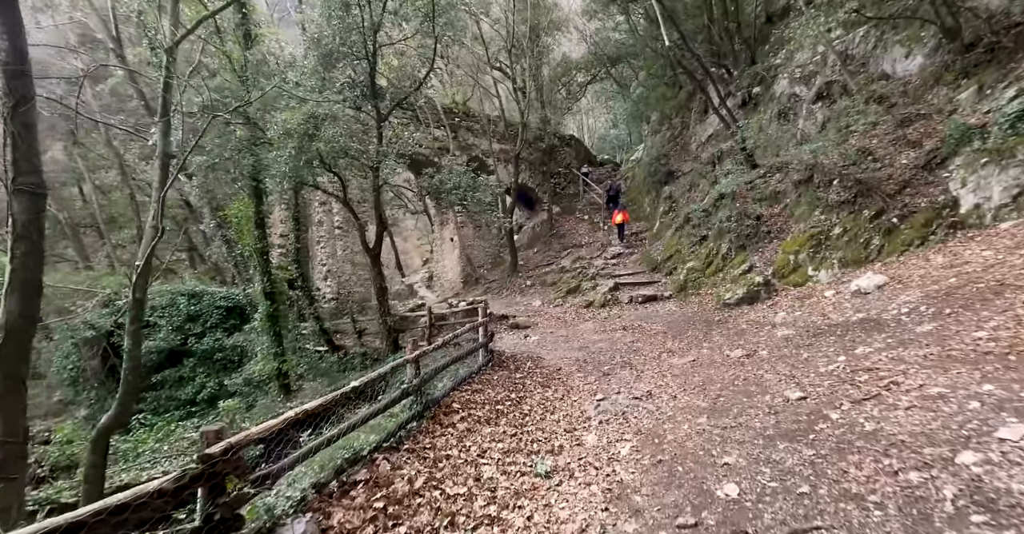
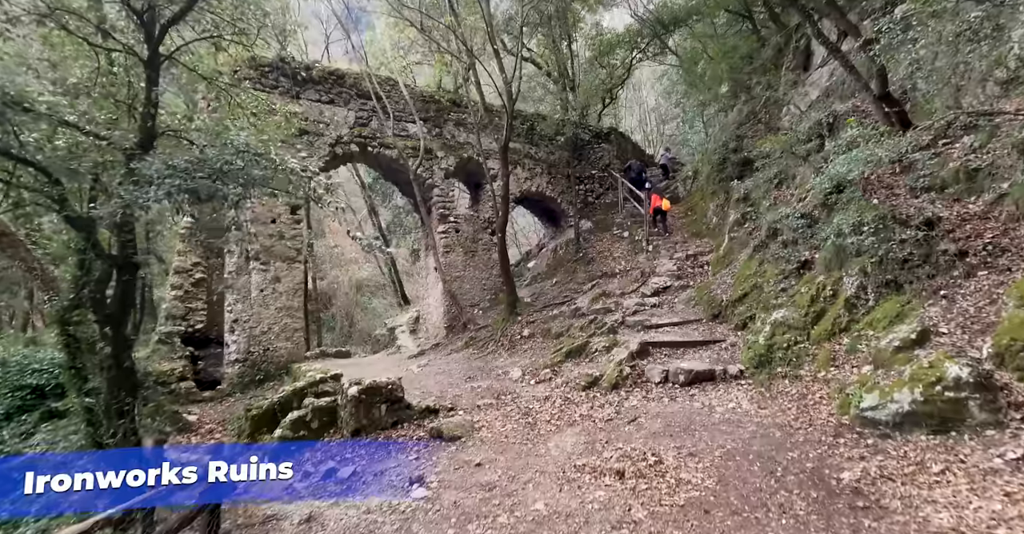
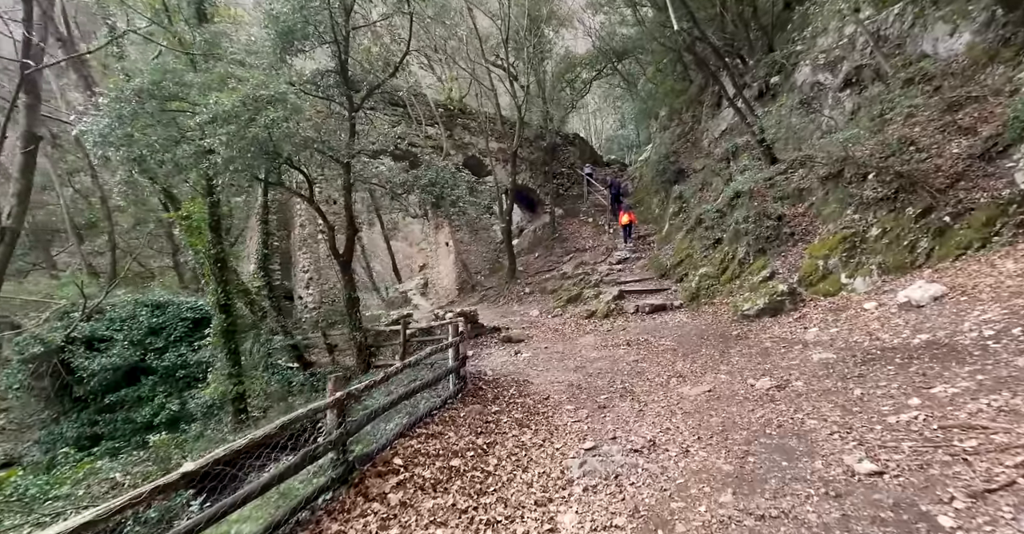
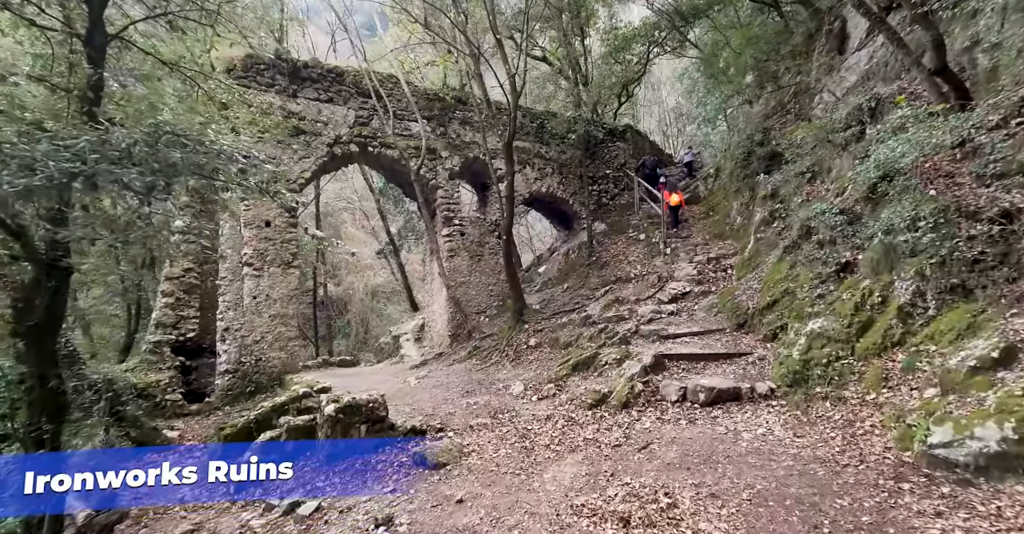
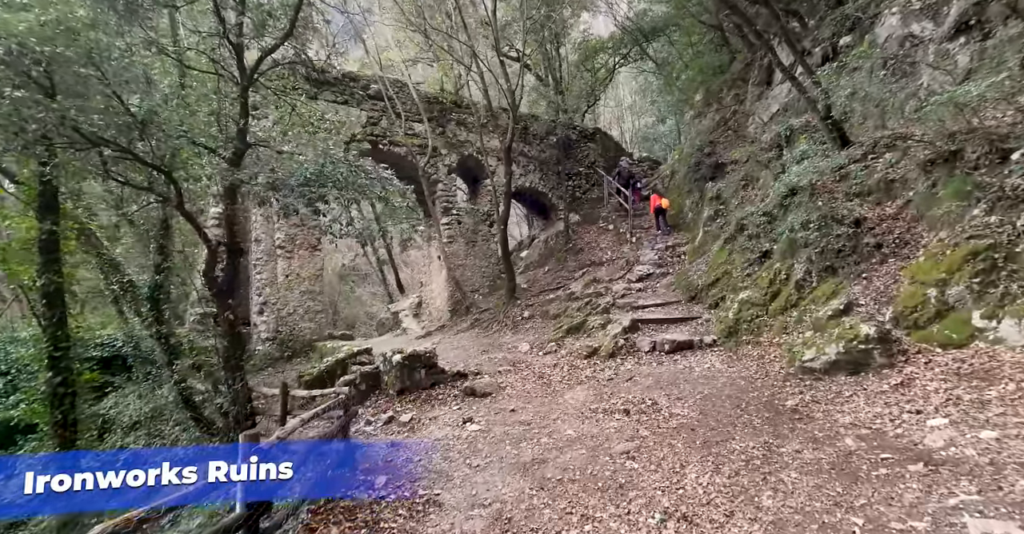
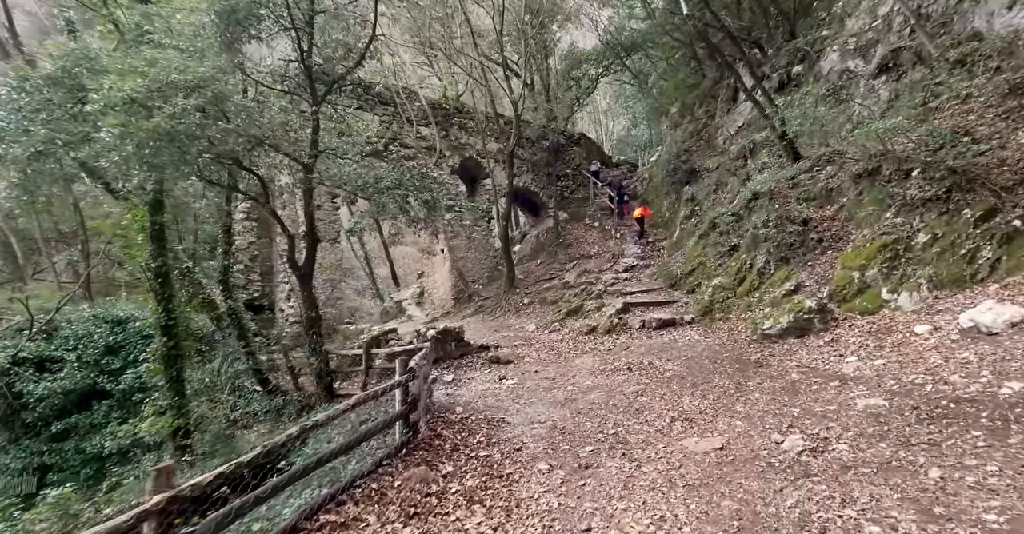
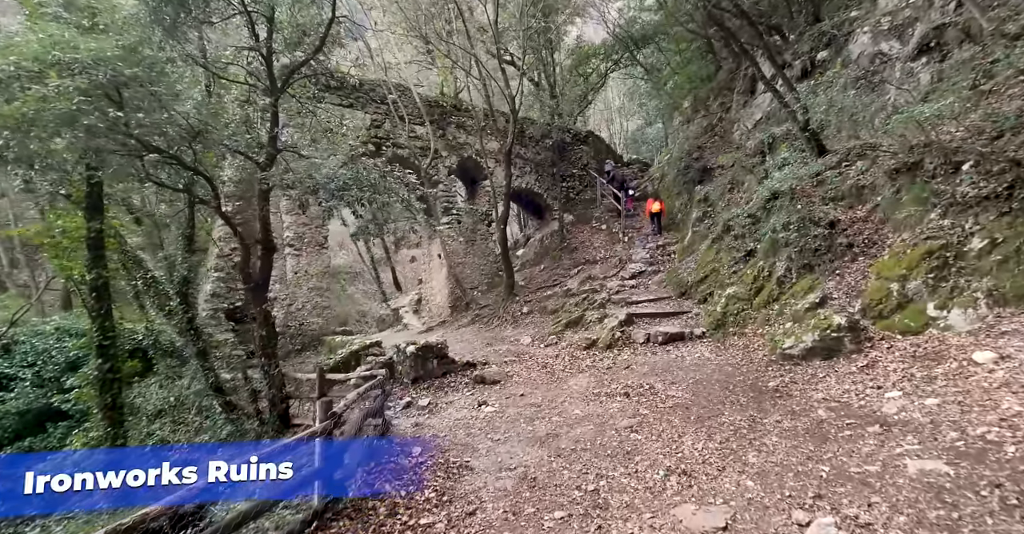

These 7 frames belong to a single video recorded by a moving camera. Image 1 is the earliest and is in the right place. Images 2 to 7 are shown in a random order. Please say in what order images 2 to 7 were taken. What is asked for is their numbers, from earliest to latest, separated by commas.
3, 6, 7, 5, 2, 4
